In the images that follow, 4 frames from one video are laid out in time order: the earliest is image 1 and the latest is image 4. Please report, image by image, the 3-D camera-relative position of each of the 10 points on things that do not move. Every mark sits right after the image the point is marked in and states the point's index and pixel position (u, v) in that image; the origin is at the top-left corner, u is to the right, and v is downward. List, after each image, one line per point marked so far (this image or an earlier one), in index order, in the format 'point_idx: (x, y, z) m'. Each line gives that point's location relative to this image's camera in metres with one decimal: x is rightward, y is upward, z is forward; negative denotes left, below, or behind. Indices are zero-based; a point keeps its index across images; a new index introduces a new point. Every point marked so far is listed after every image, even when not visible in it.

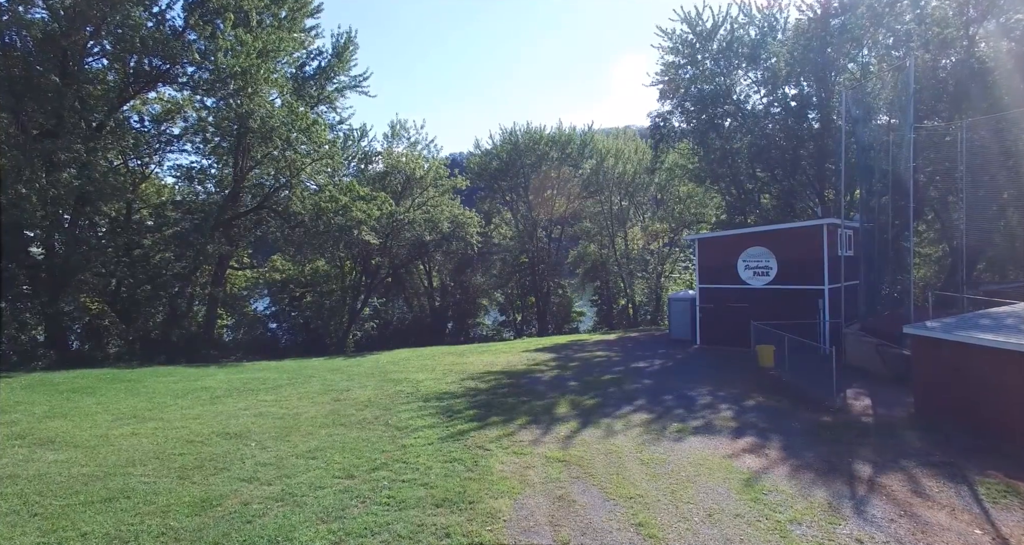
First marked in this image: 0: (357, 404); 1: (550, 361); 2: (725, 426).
0: (-2.7, -2.3, +9.7) m
1: (+1.0, -2.3, +14.3) m
2: (+3.0, -2.2, +8.0) m
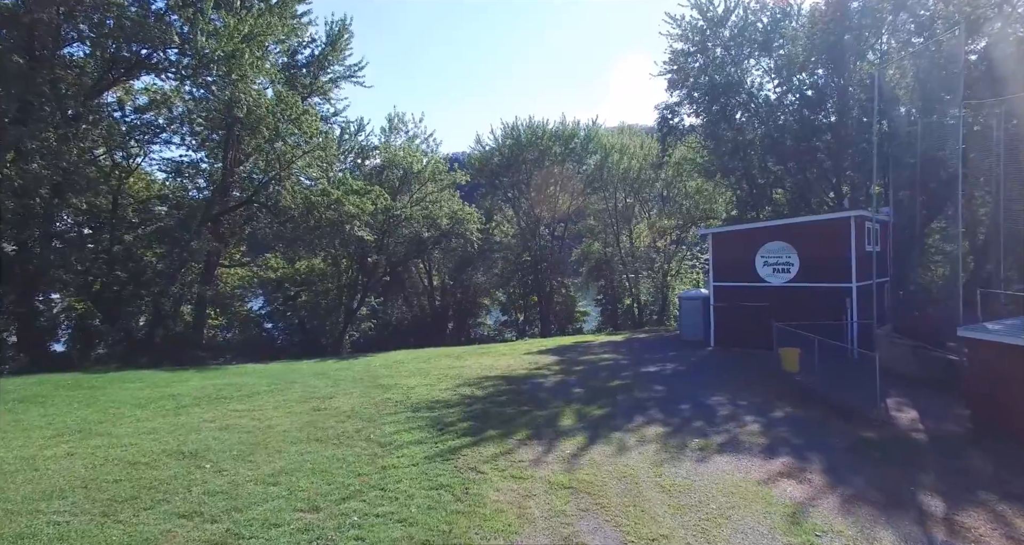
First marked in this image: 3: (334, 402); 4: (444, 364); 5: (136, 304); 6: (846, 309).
0: (-2.7, -2.2, +8.7) m
1: (+1.0, -2.2, +13.3) m
2: (+3.0, -2.1, +7.0) m
3: (-3.0, -2.2, +9.5) m
4: (-1.7, -2.3, +14.3) m
5: (-12.7, -1.0, +19.0) m
6: (+7.3, -0.8, +12.2) m
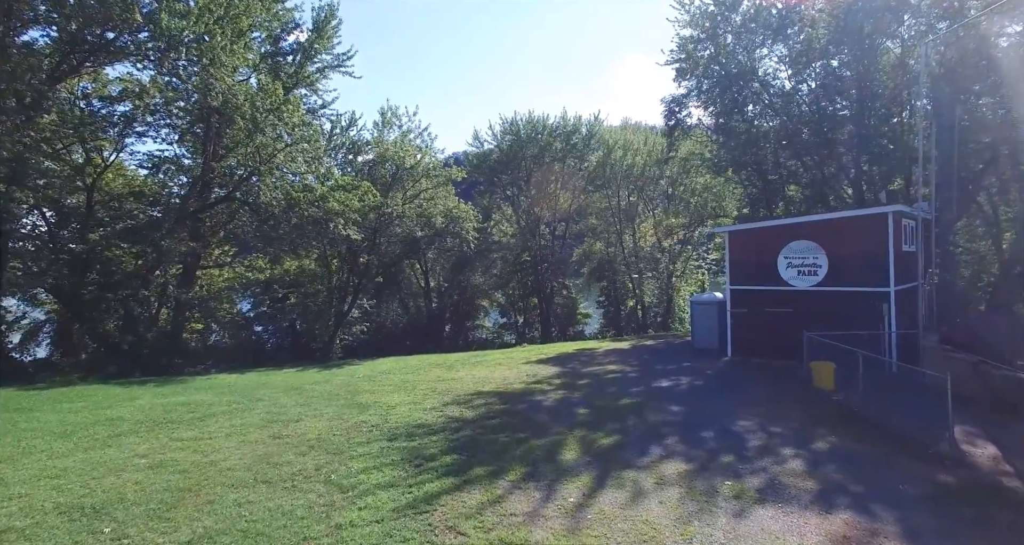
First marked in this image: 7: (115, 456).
0: (-2.8, -2.3, +7.4) m
1: (+0.9, -2.3, +12.0) m
2: (+2.9, -2.2, +5.7) m
3: (-3.1, -2.3, +8.2) m
4: (-1.8, -2.4, +13.0) m
5: (-12.8, -1.1, +17.6) m
6: (+7.2, -0.8, +10.9) m
7: (-4.5, -2.1, +6.5) m
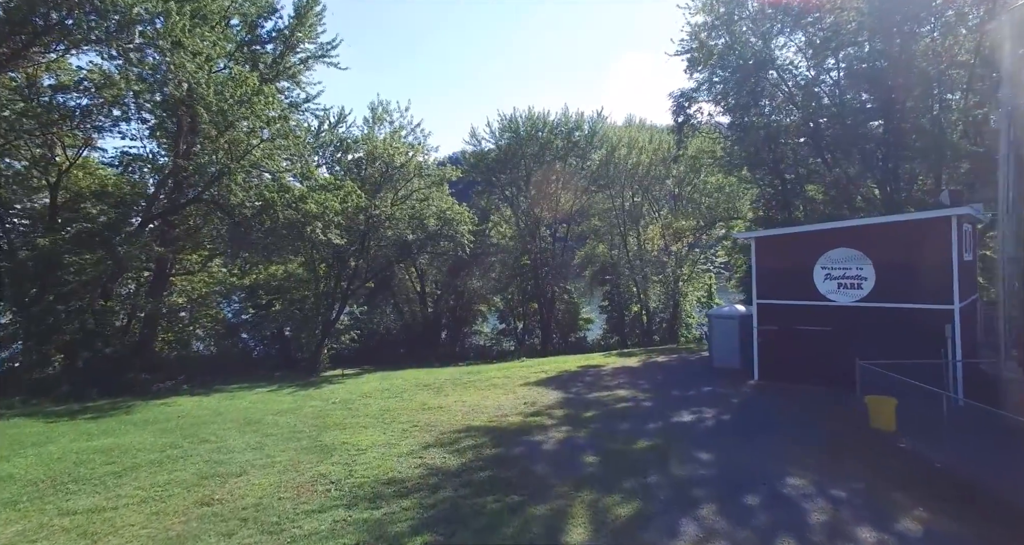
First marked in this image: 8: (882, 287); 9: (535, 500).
0: (-2.9, -2.5, +5.8) m
1: (+0.8, -2.5, +10.4) m
2: (+2.8, -2.4, +4.0) m
3: (-3.2, -2.5, +6.6) m
4: (-1.9, -2.6, +11.4) m
5: (-12.9, -1.3, +16.0) m
6: (+7.1, -1.1, +9.3) m
7: (-4.6, -2.3, +4.8) m
8: (+6.5, -0.3, +9.9) m
9: (+0.3, -2.5, +6.2) m
